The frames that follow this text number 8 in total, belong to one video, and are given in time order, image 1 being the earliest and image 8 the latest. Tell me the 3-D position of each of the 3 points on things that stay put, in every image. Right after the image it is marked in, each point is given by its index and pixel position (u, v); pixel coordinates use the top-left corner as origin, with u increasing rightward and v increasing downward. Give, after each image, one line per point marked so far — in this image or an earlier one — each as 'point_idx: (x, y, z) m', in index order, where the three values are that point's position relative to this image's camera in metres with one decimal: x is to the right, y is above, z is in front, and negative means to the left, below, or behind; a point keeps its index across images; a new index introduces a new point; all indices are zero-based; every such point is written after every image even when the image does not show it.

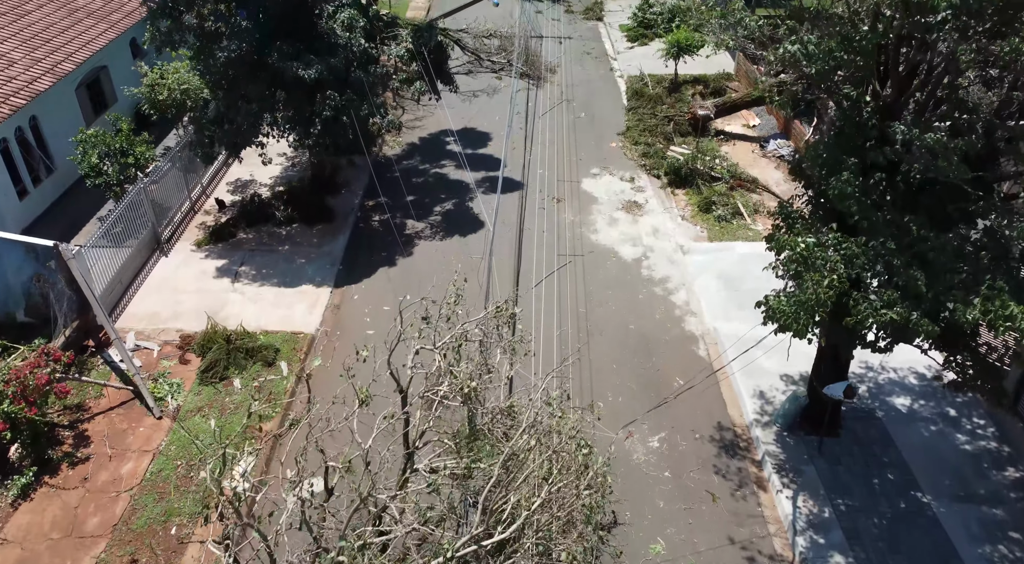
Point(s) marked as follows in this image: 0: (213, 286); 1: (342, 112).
0: (-4.2, -0.1, +10.3) m
1: (-2.4, +2.4, +10.3) m
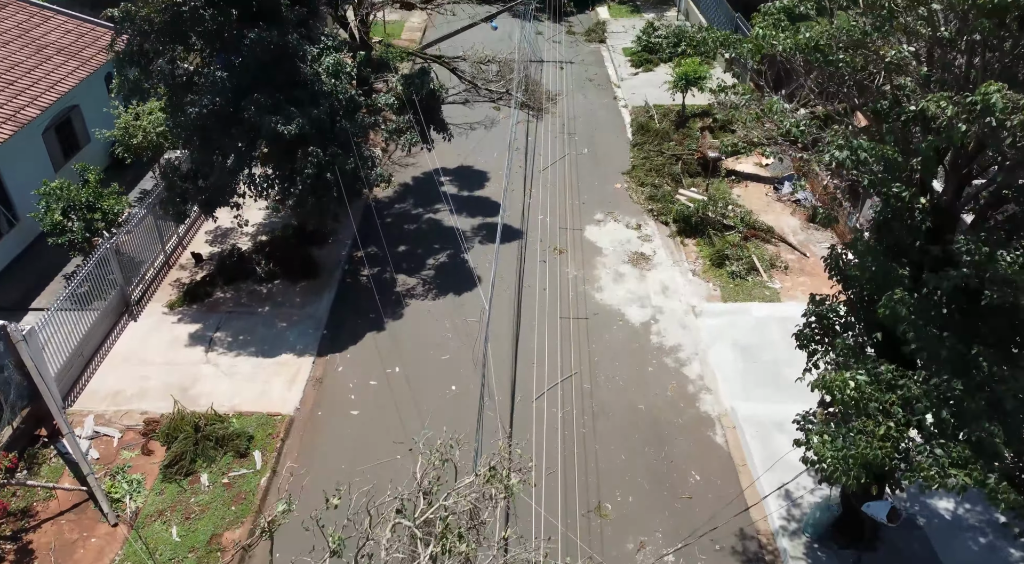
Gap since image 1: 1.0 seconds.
0: (-4.3, -1.0, +9.4) m
1: (-2.4, +1.5, +9.5) m
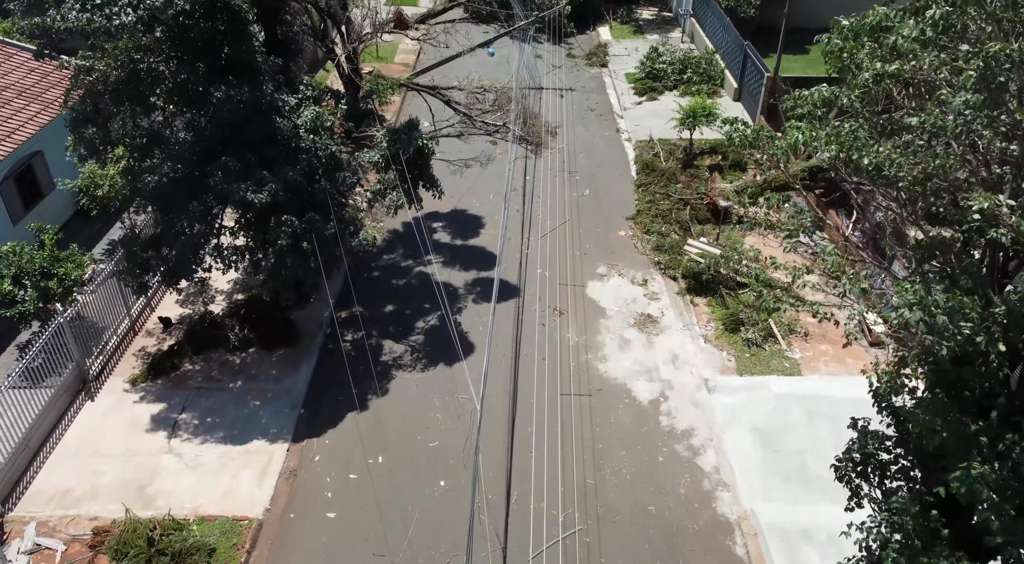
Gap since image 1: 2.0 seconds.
0: (-4.3, -1.9, +8.5) m
1: (-2.5, +0.5, +8.6) m
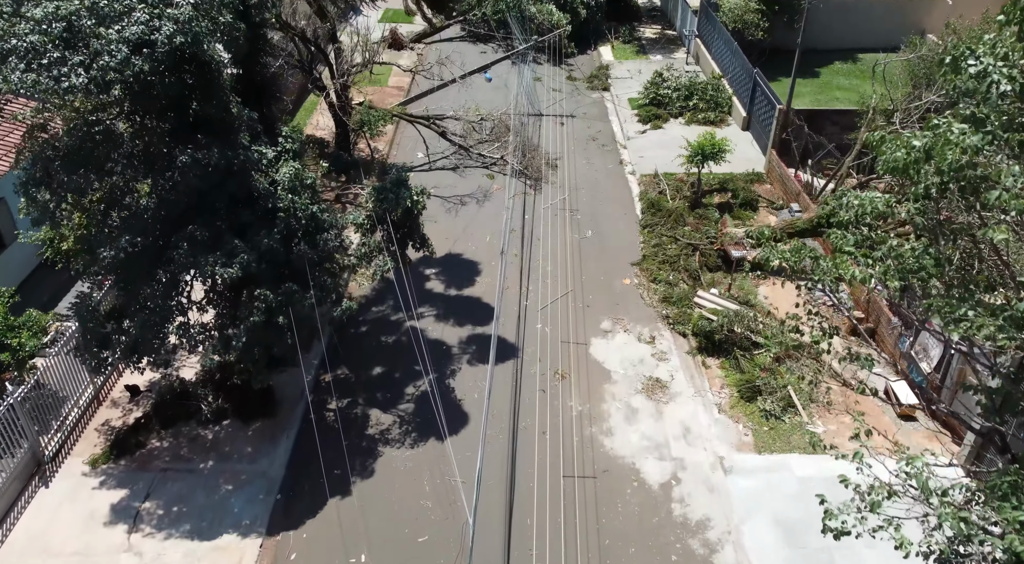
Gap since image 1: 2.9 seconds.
0: (-4.4, -2.8, +7.7) m
1: (-2.5, -0.3, +7.7) m
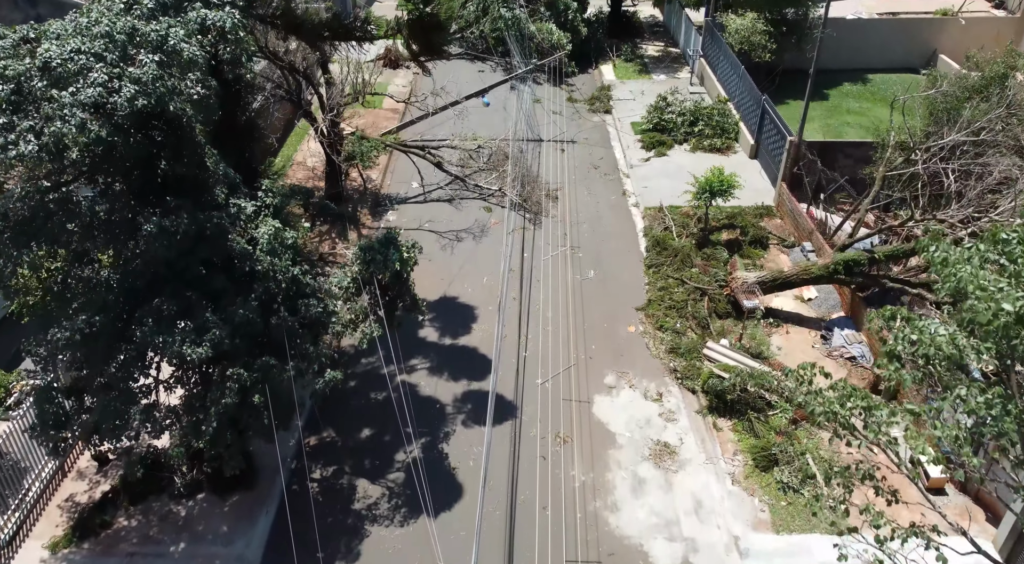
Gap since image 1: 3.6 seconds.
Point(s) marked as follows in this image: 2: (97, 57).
0: (-4.4, -3.5, +7.0) m
1: (-2.5, -1.1, +7.0) m
2: (-3.5, +1.9, +6.2) m
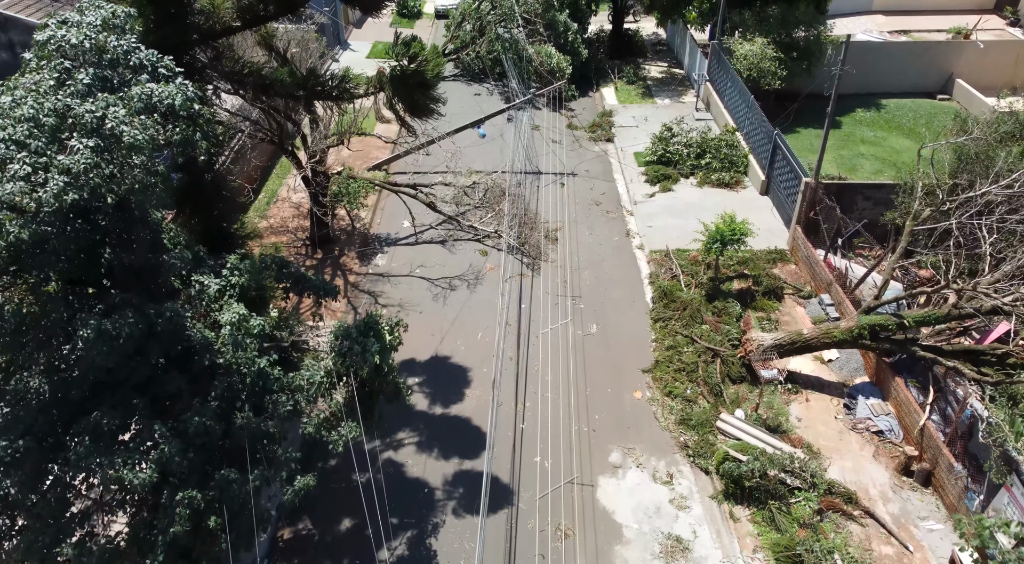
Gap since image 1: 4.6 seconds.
0: (-4.4, -4.4, +6.1) m
1: (-2.6, -2.0, +6.1) m
2: (-3.6, +1.0, +5.3) m
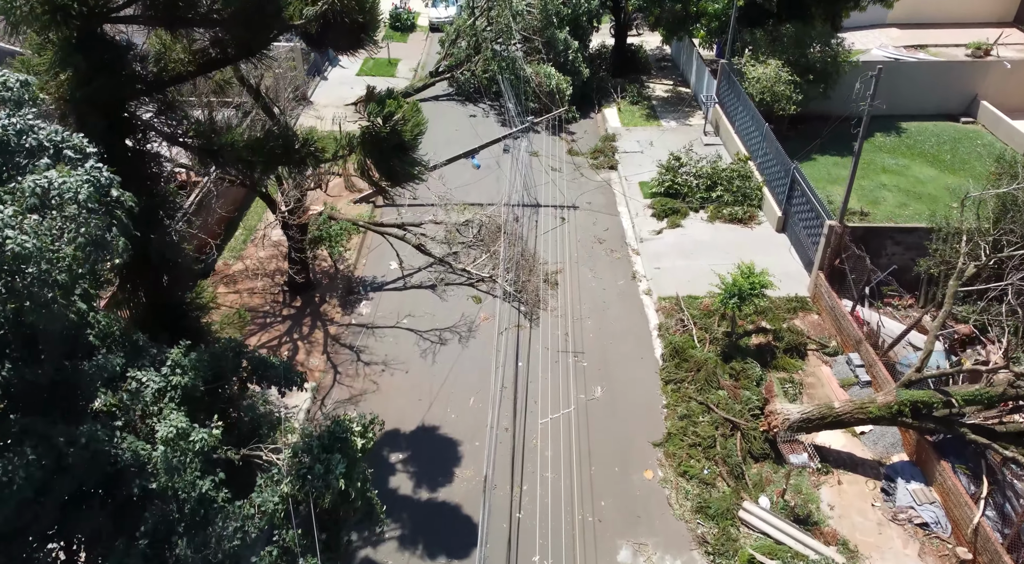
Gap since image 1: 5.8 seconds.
0: (-4.5, -5.3, +4.9) m
1: (-2.6, -2.8, +5.0) m
2: (-3.6, +0.1, +4.1) m
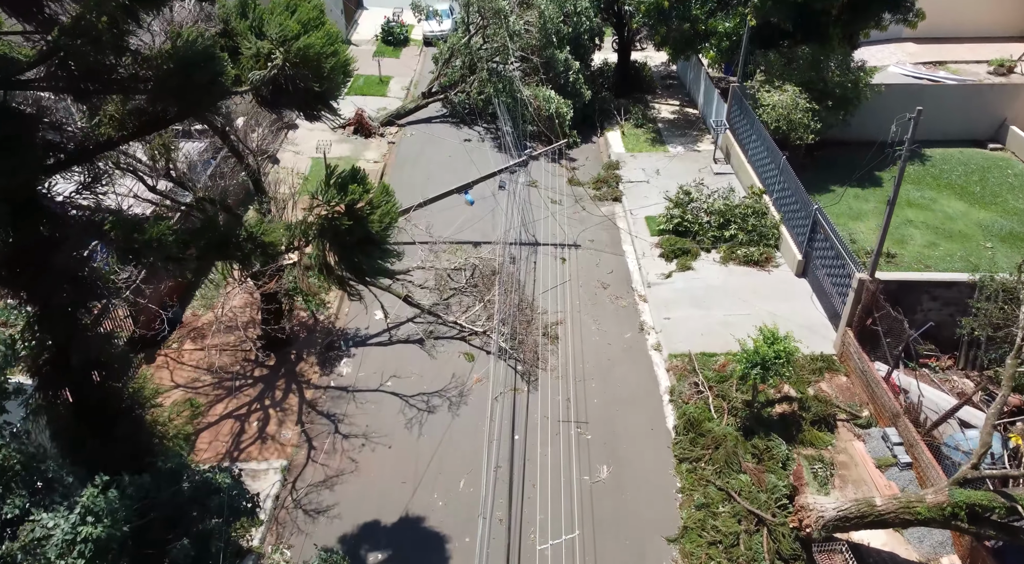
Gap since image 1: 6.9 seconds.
0: (-4.5, -6.2, +3.7) m
1: (-2.7, -3.7, +3.8) m
2: (-3.7, -0.8, +2.9) m
